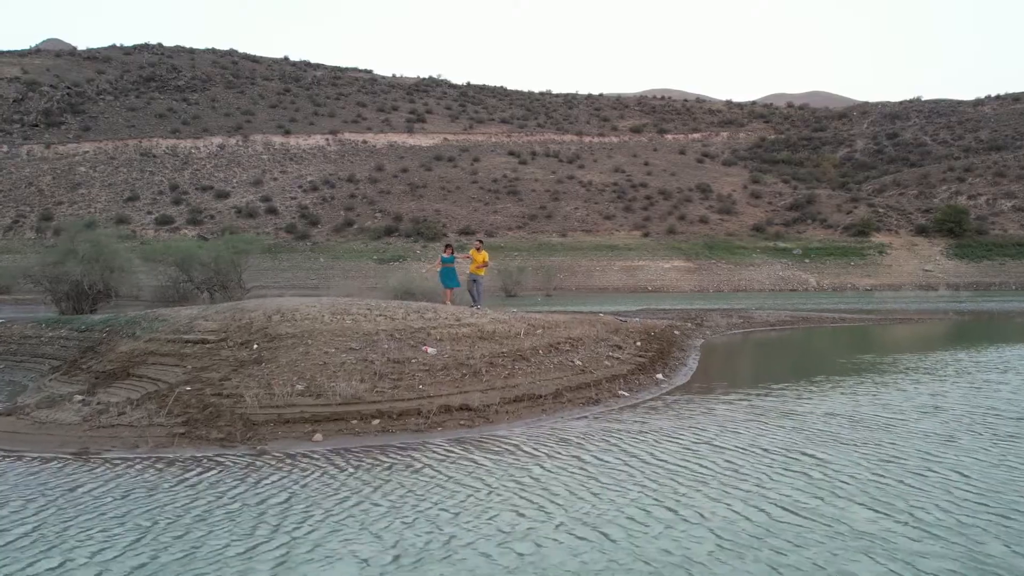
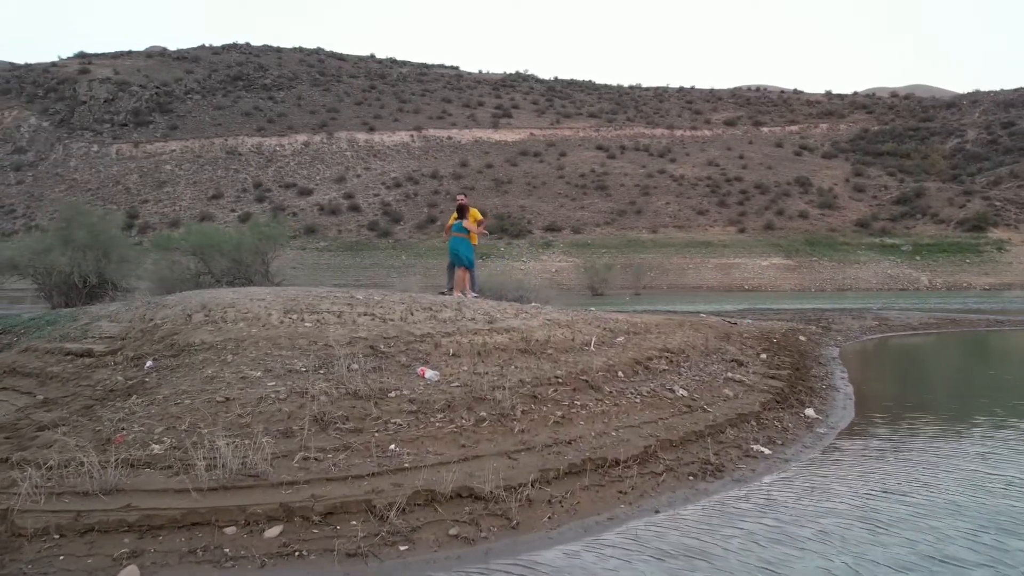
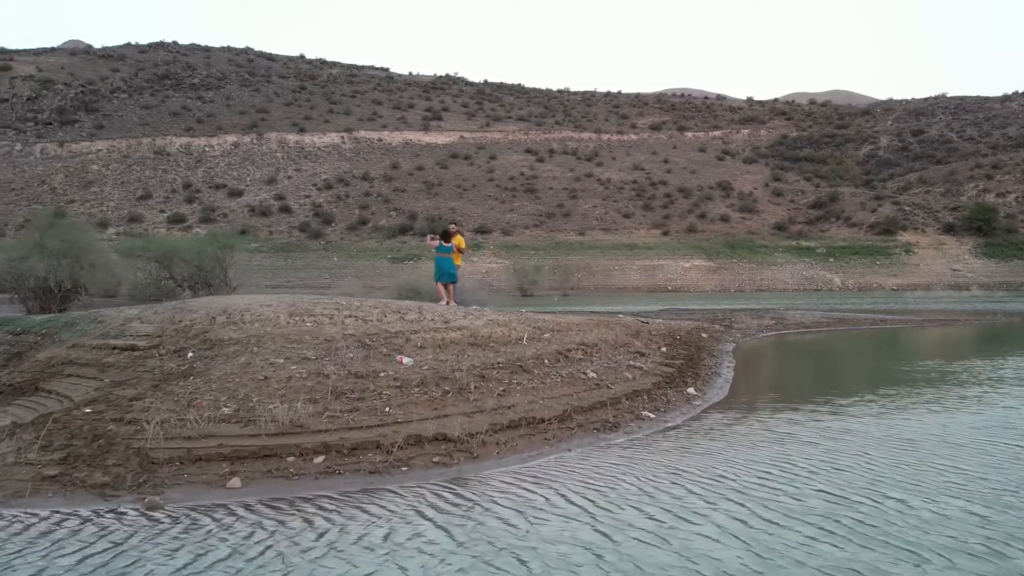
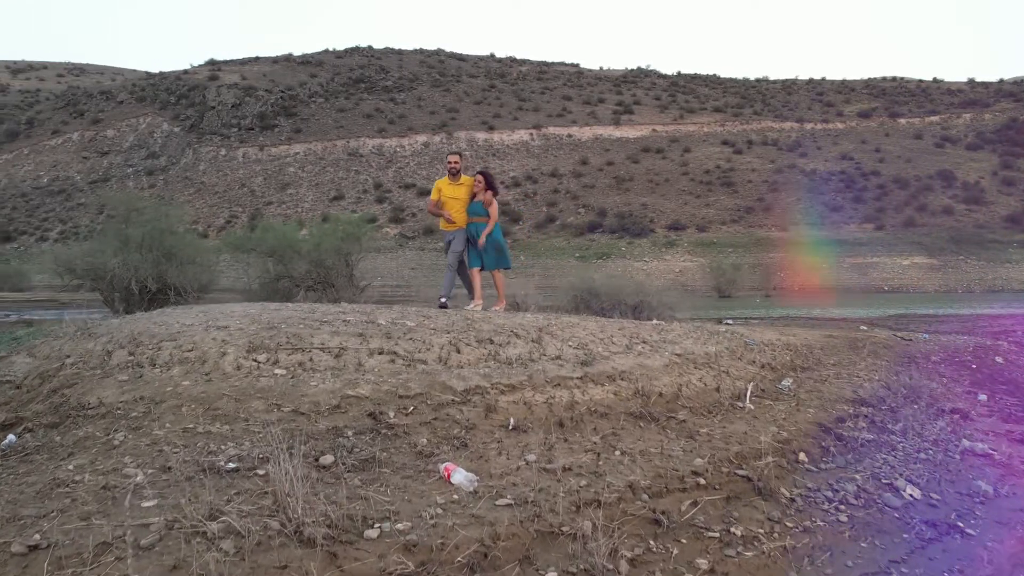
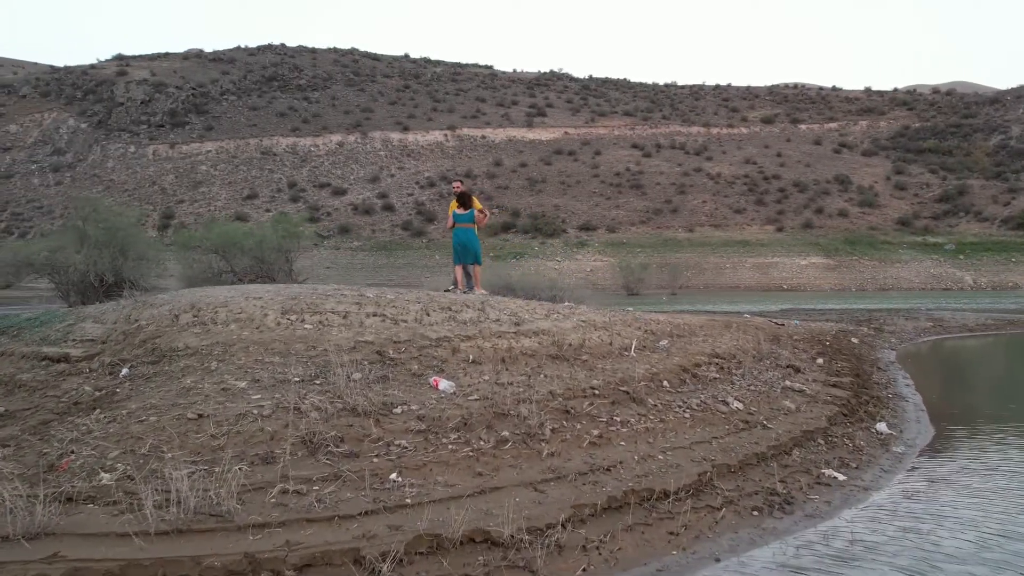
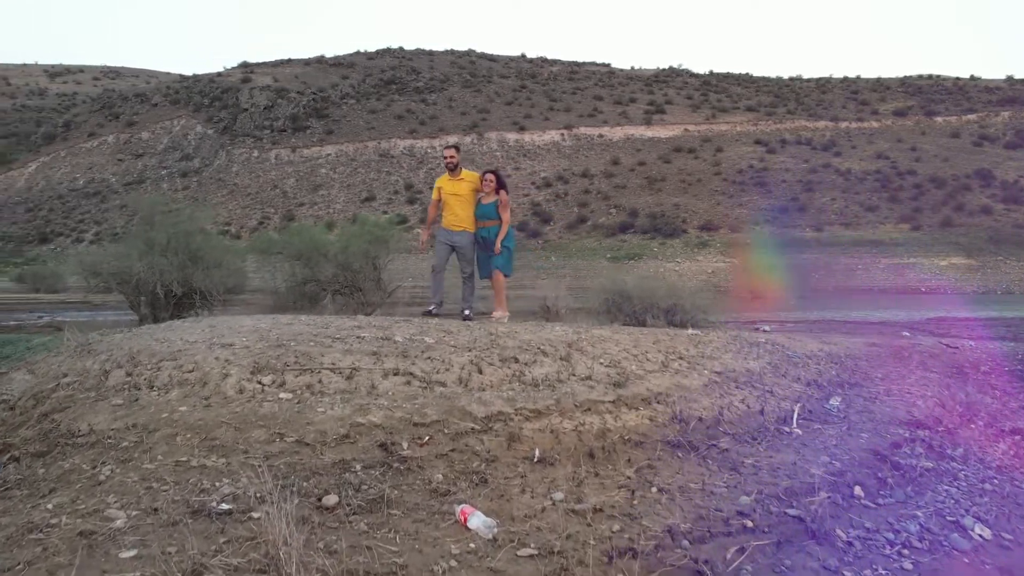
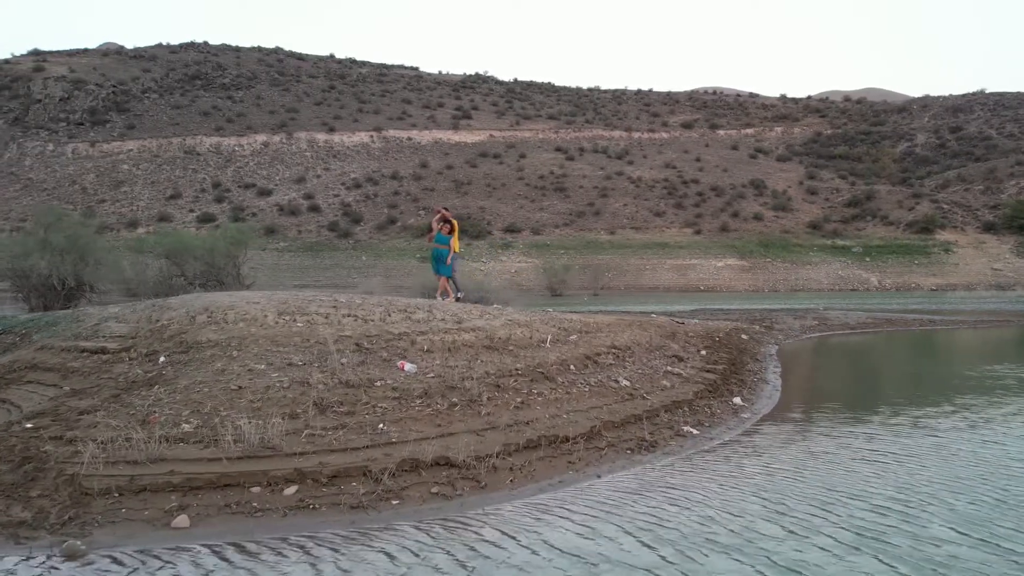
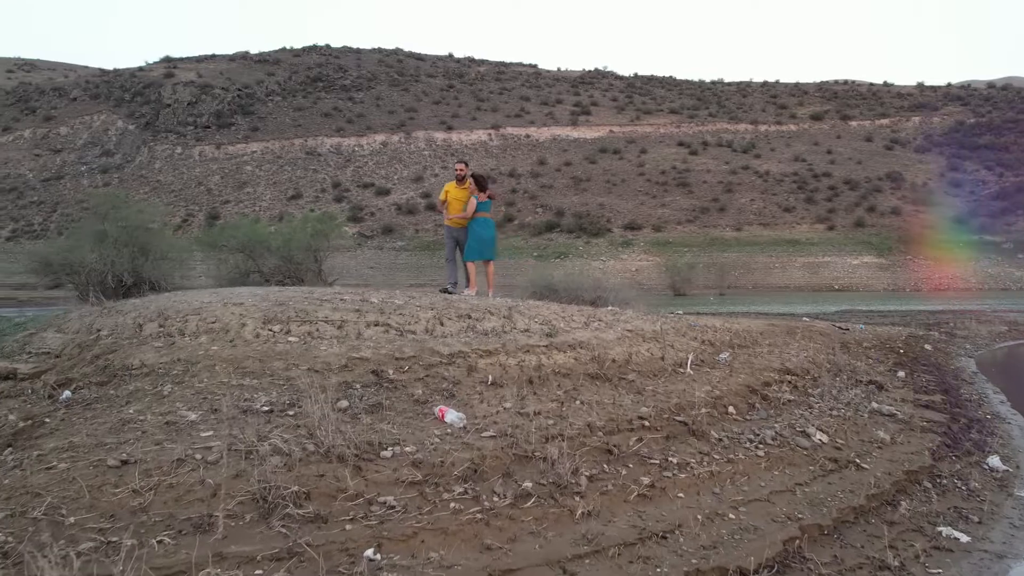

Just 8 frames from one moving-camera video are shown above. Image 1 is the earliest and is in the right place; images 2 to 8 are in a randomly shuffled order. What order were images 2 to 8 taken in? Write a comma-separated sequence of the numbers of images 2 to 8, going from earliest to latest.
3, 7, 2, 5, 8, 4, 6
